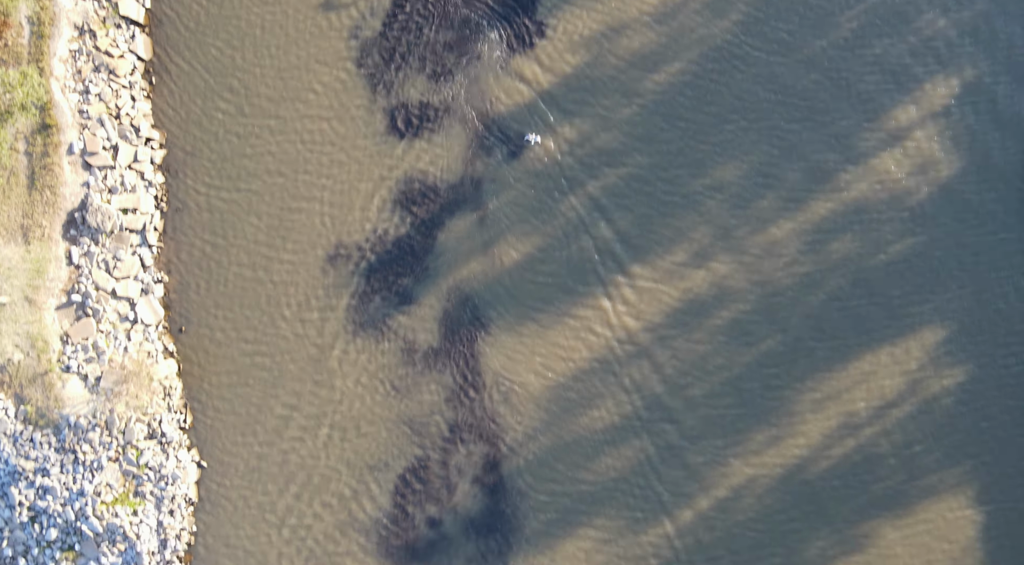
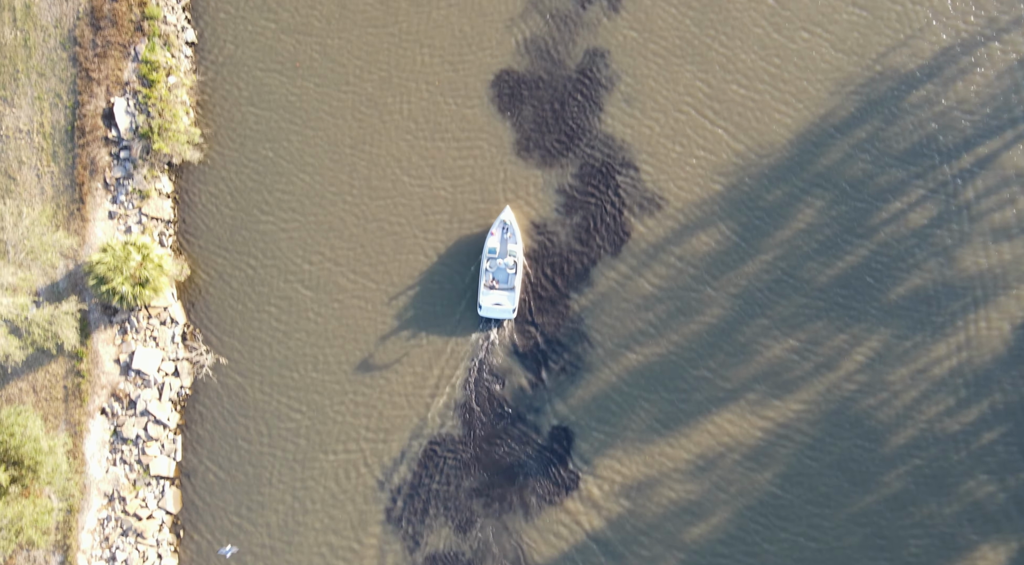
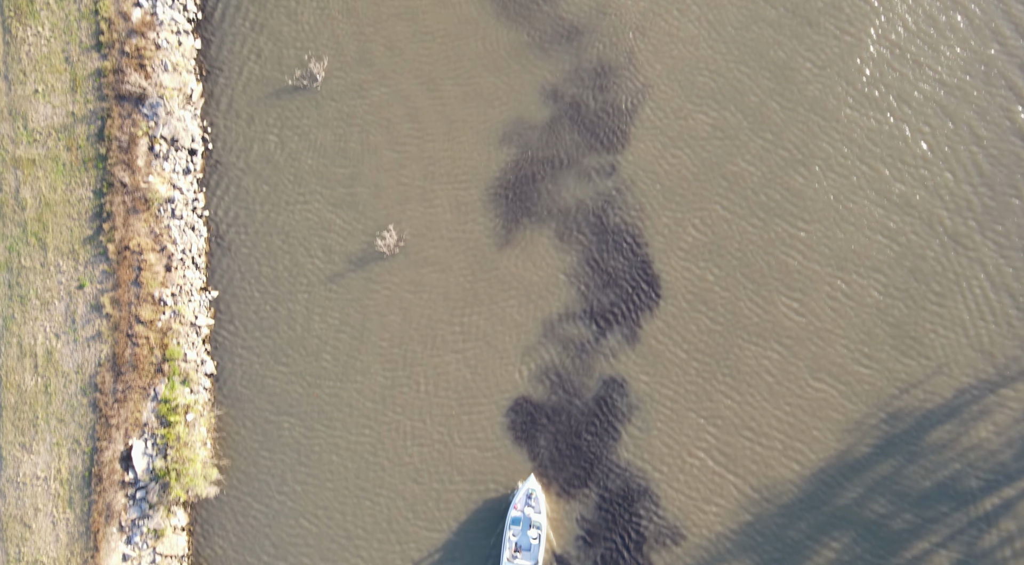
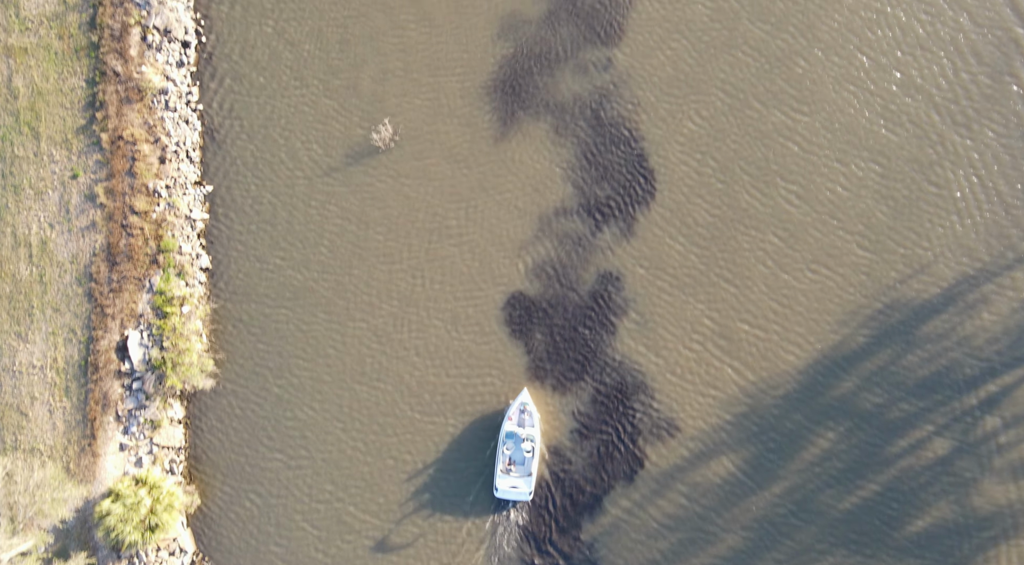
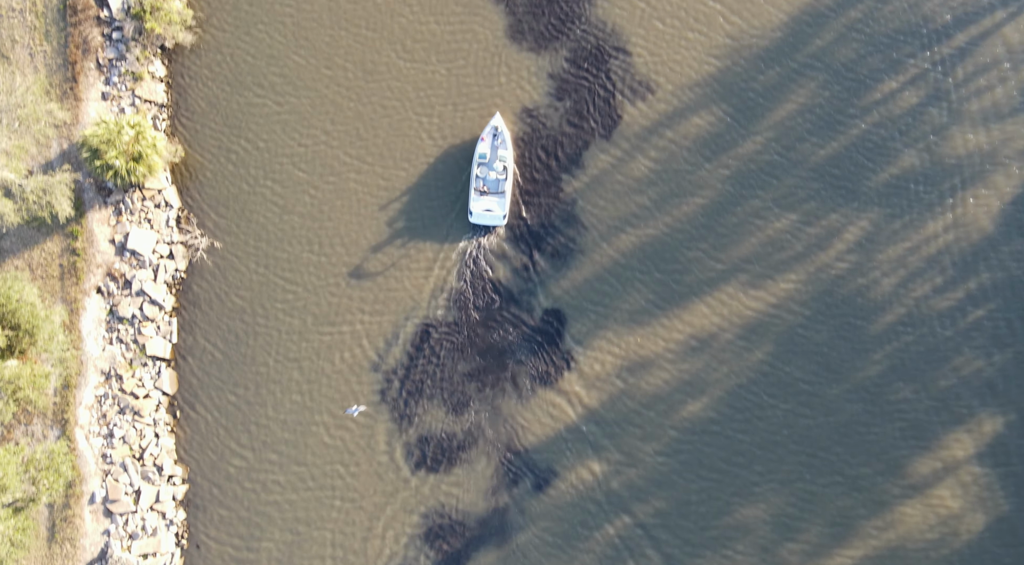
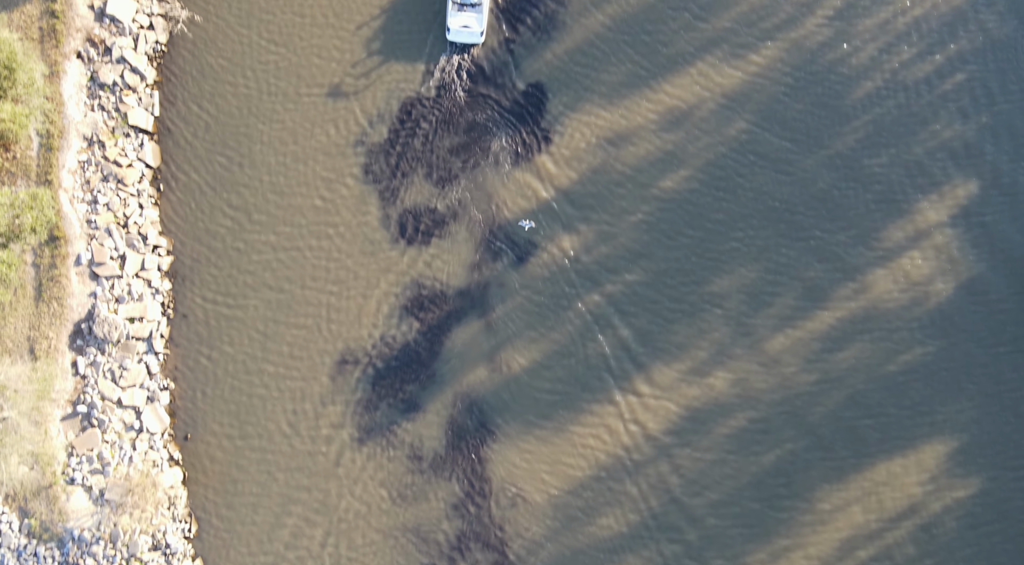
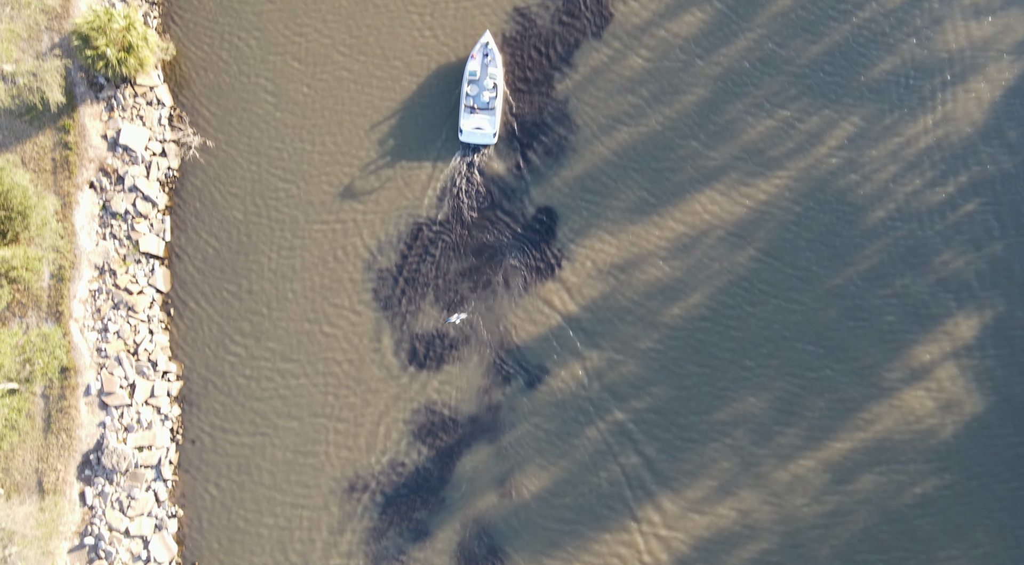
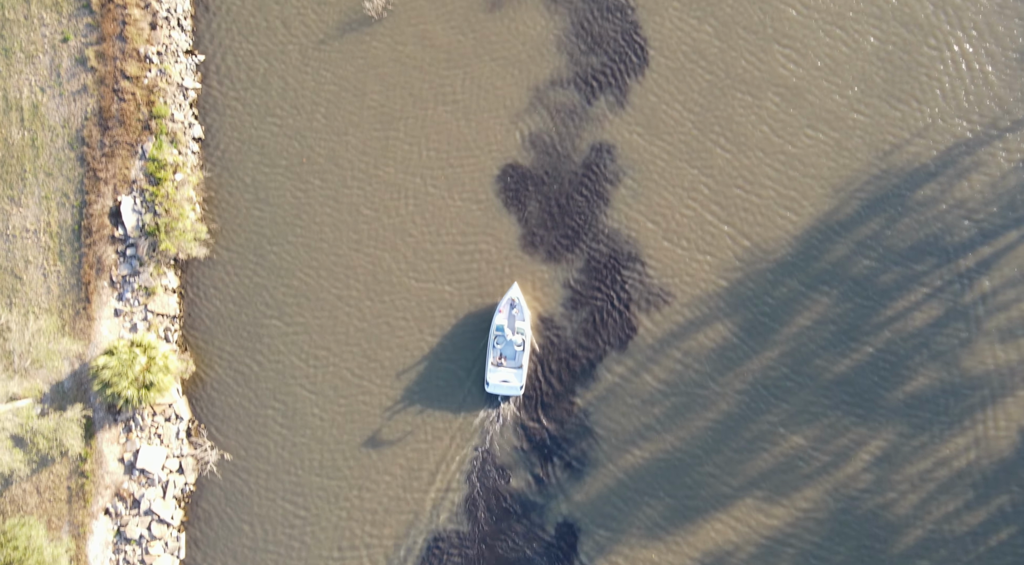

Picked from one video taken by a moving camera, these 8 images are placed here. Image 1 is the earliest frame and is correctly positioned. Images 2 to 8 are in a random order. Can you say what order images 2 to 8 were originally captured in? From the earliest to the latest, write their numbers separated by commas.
6, 7, 5, 2, 8, 4, 3
